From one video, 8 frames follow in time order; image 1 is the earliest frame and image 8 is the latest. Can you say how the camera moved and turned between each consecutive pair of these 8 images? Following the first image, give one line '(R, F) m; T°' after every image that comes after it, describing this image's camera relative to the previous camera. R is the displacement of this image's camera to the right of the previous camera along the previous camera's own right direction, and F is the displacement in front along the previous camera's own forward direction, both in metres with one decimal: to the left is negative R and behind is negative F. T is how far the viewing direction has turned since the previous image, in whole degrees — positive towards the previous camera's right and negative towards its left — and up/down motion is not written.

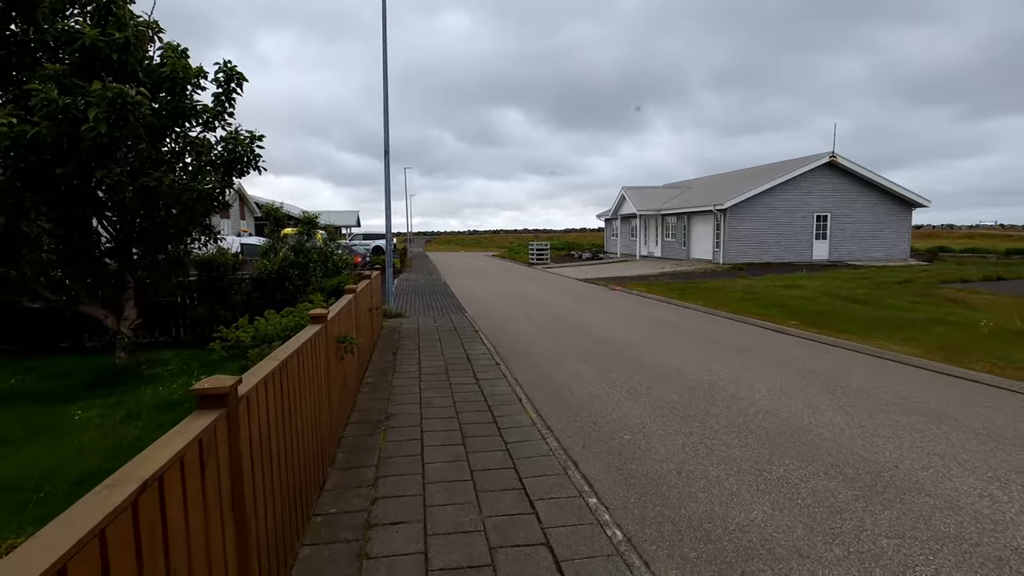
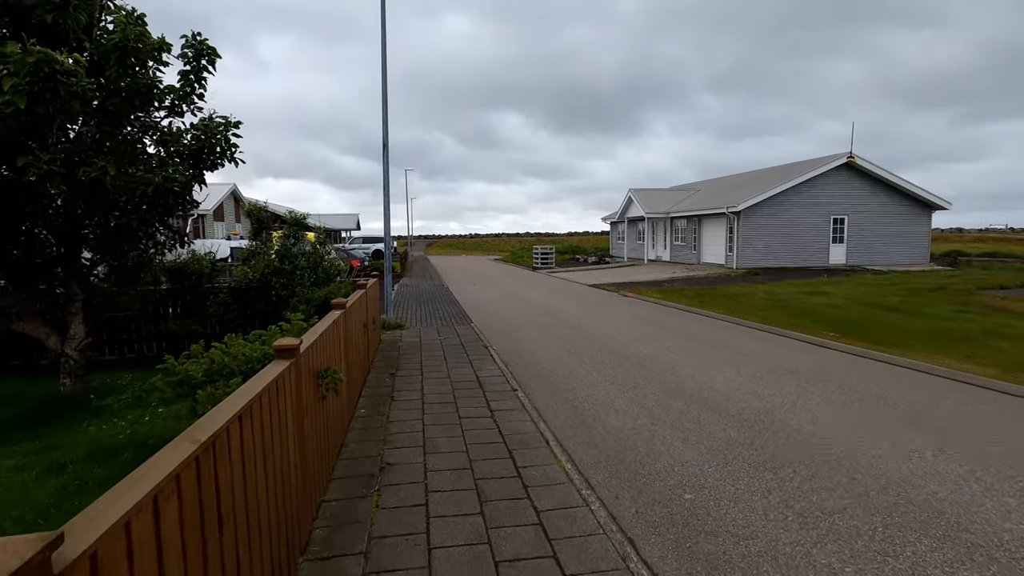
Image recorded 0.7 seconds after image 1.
(-0.2, +1.2) m; 0°
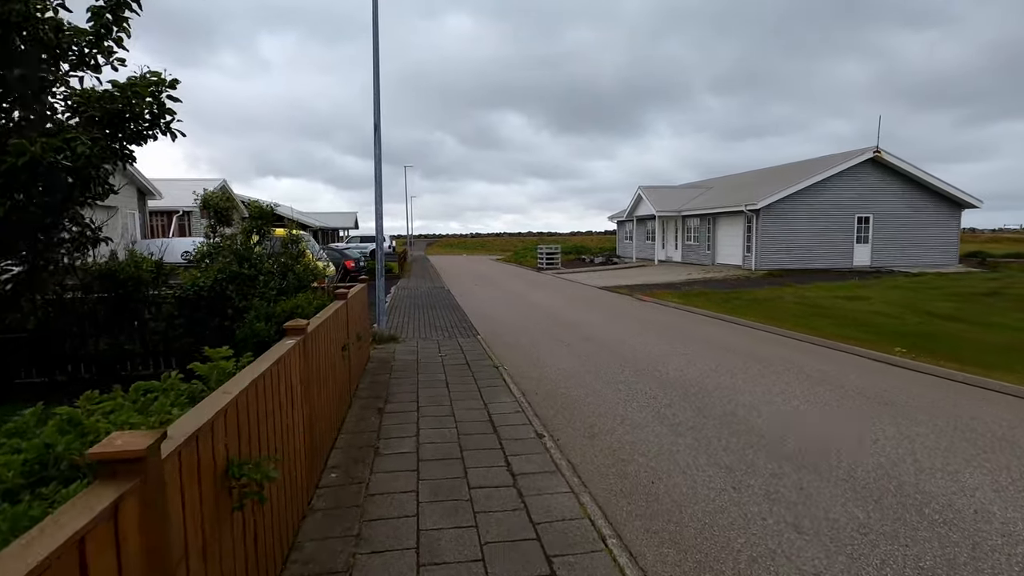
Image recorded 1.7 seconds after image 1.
(-0.2, +1.7) m; 0°
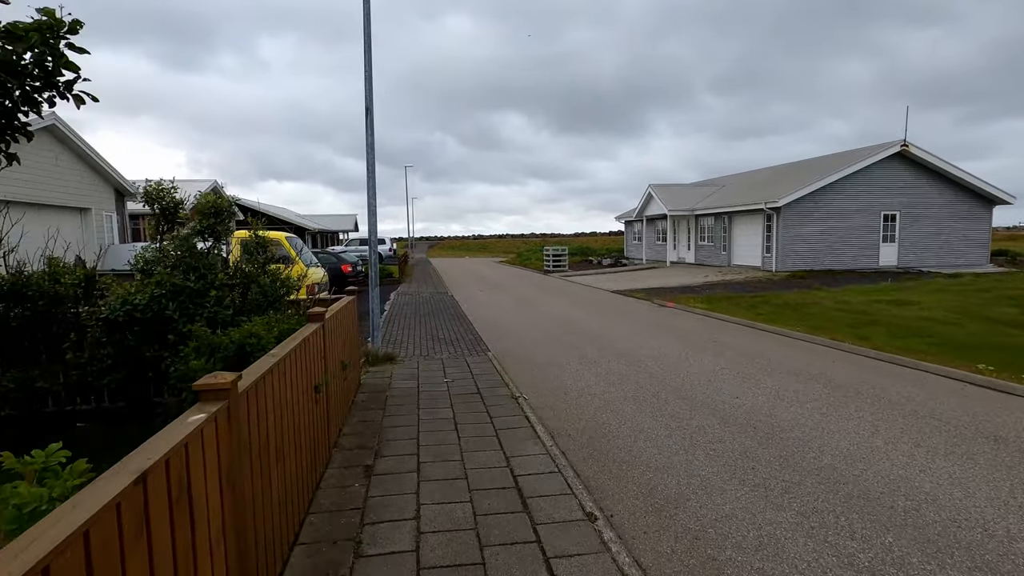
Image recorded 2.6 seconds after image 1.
(-0.2, +1.5) m; 0°
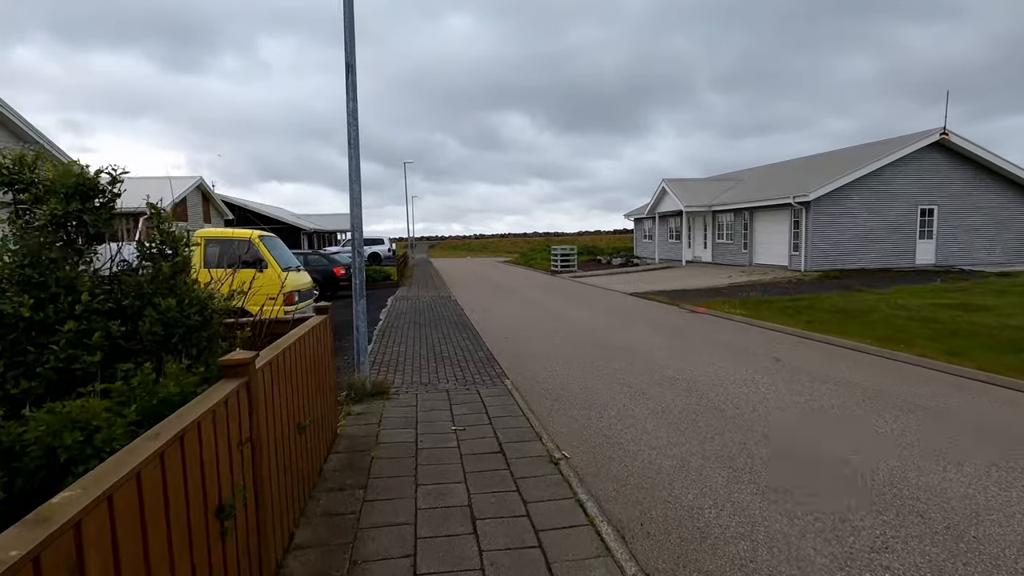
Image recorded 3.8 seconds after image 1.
(-0.3, +2.0) m; 0°
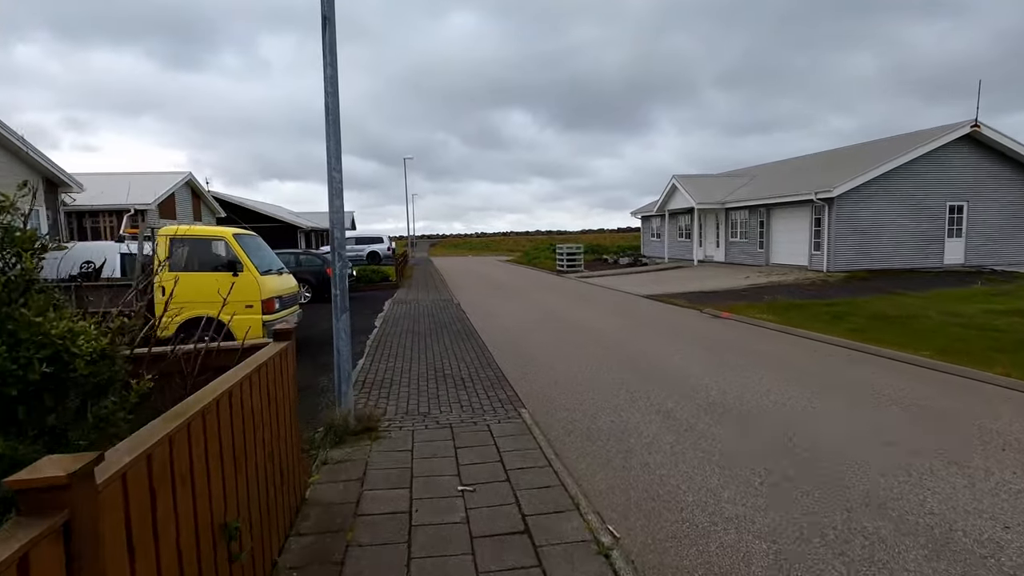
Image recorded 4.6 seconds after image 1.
(-0.2, +1.3) m; 0°
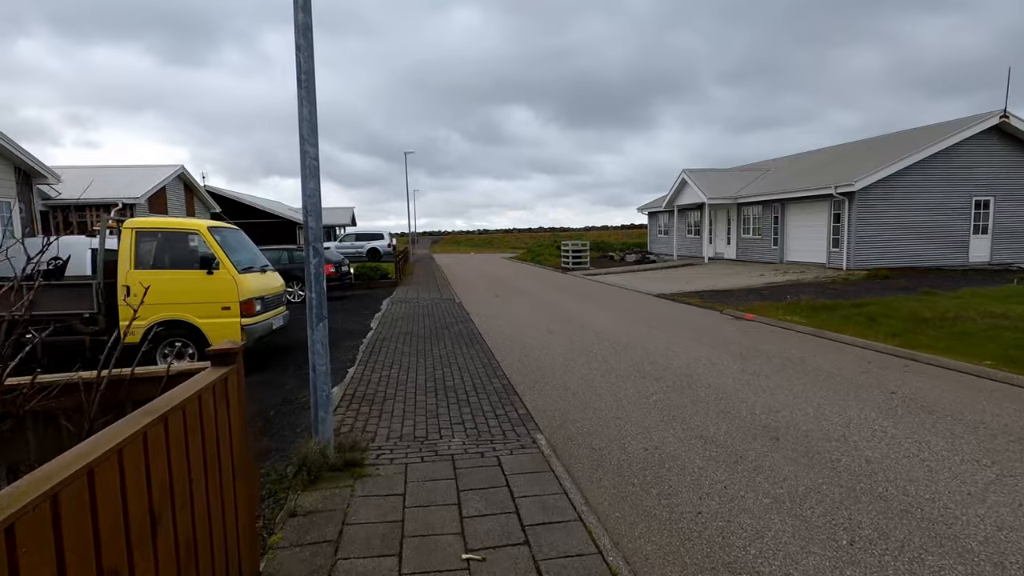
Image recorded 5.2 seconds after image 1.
(-0.1, +1.0) m; 0°
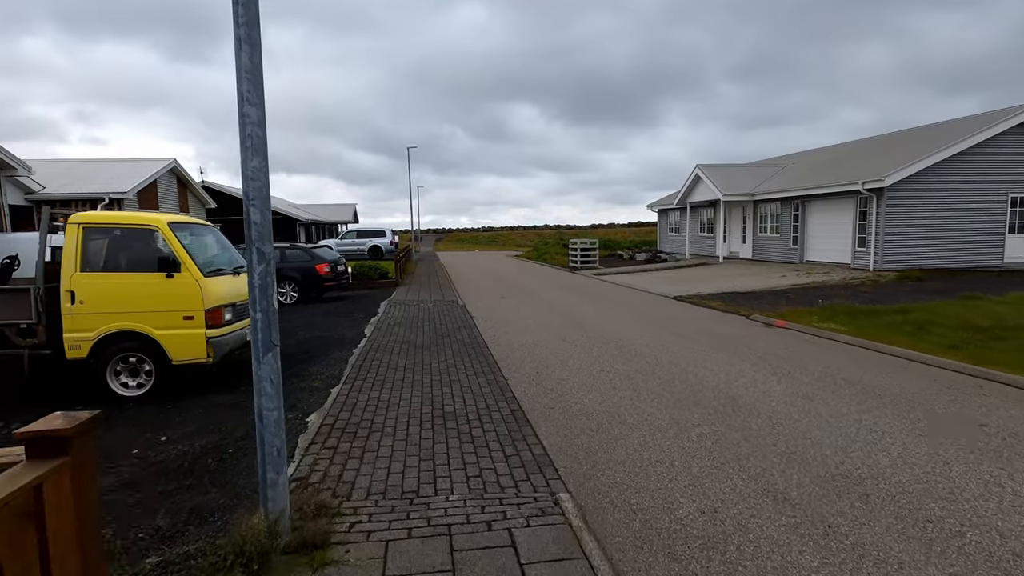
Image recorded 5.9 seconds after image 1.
(-0.1, +1.2) m; 0°
